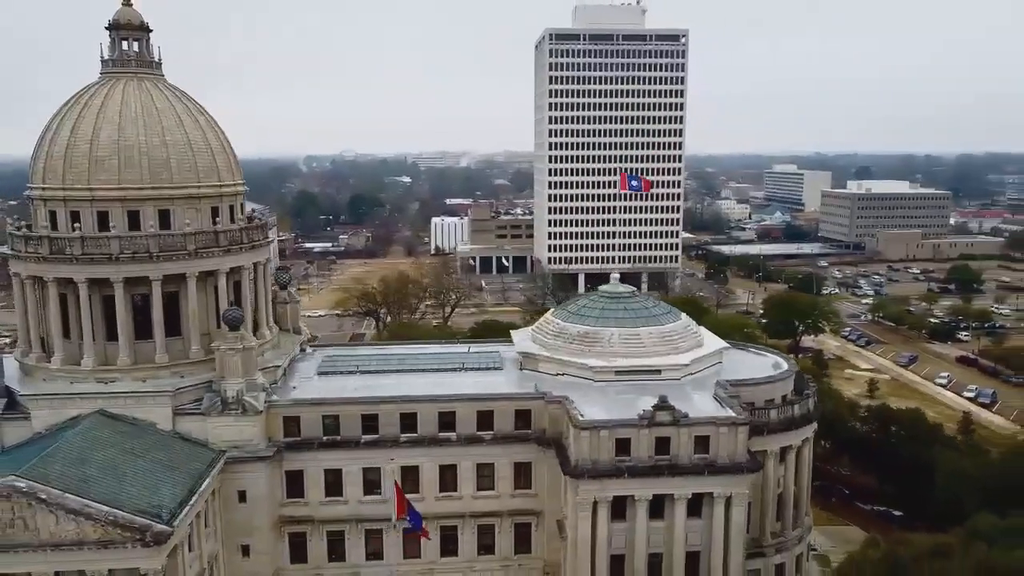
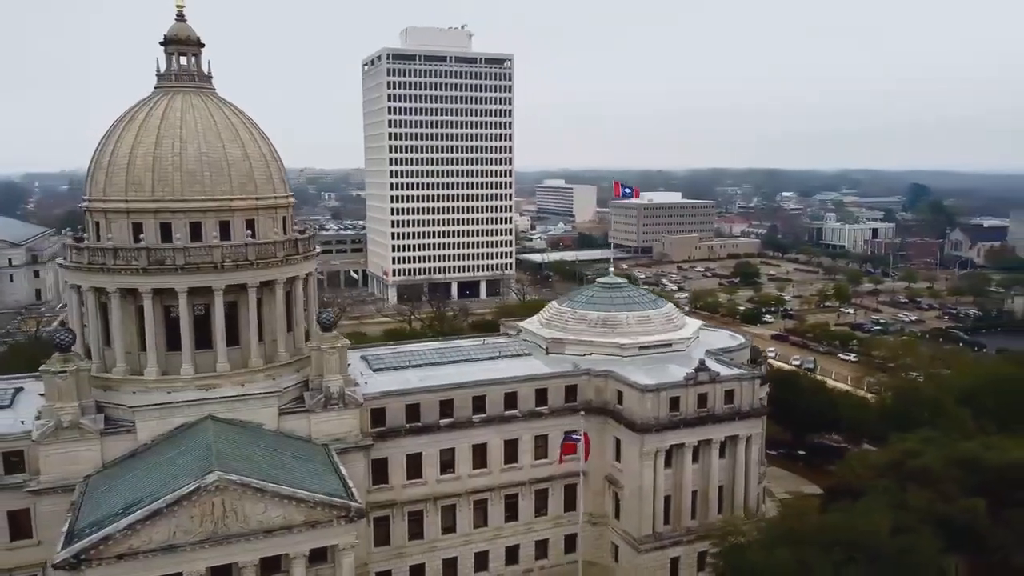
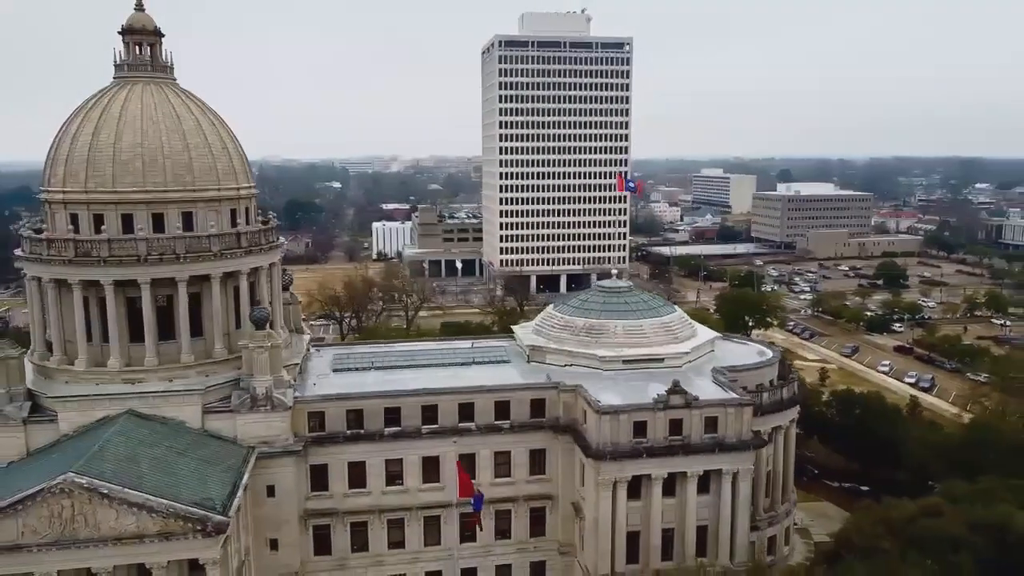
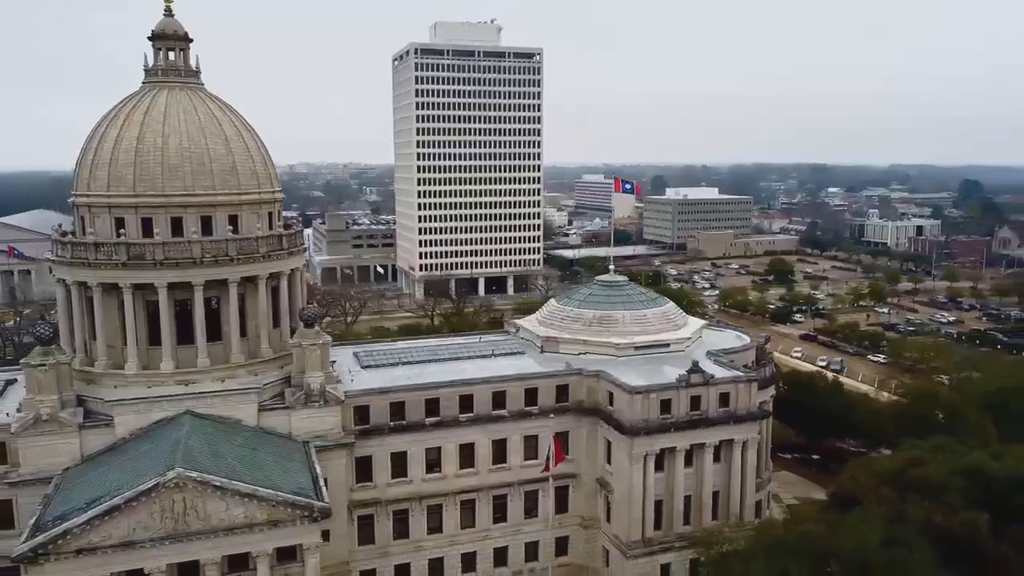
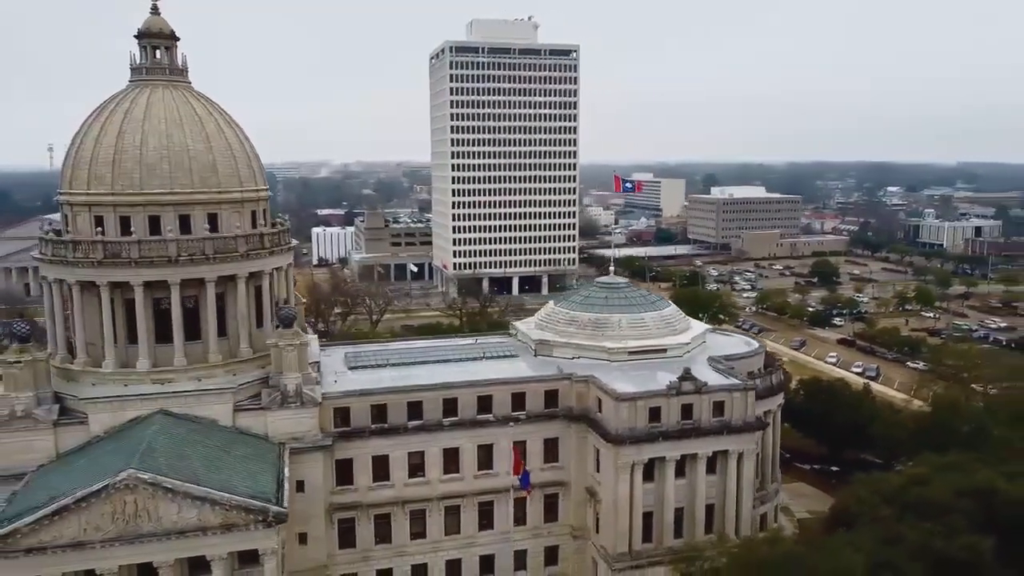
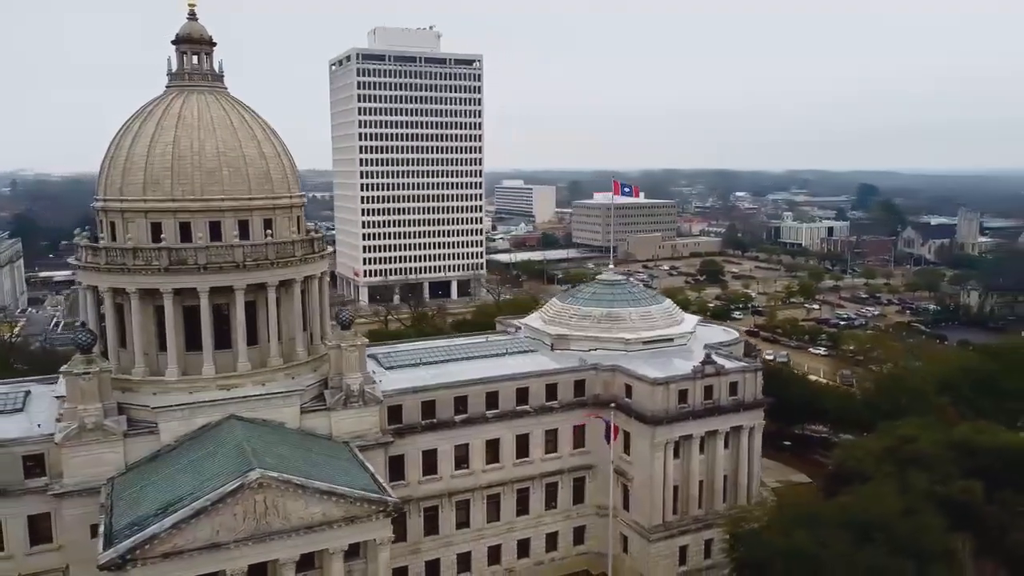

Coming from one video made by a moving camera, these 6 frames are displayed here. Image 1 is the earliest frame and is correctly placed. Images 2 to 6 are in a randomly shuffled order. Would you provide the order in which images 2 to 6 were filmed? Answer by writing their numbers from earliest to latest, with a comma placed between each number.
3, 5, 4, 2, 6
